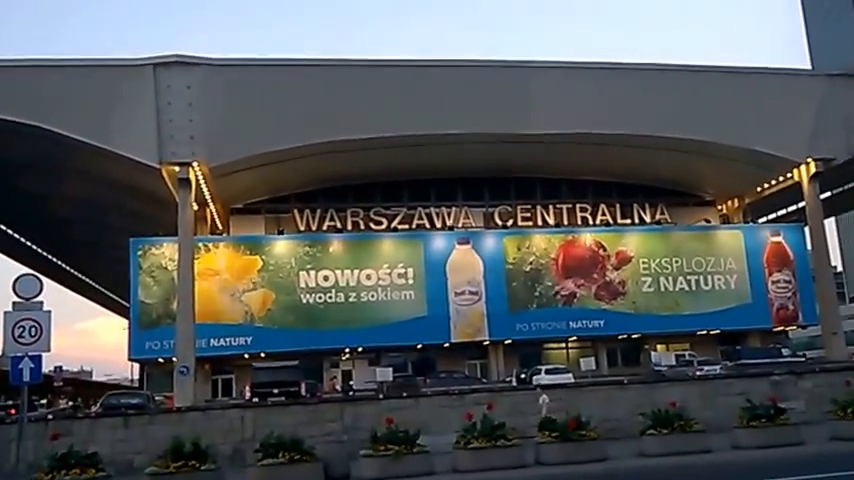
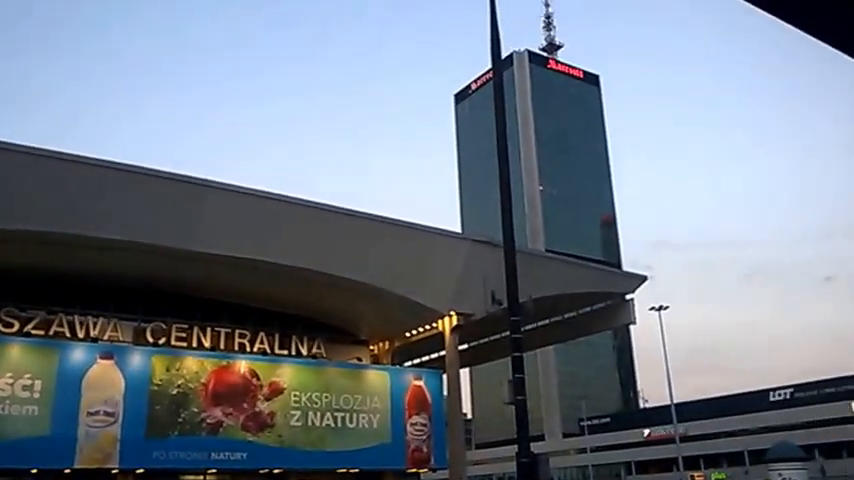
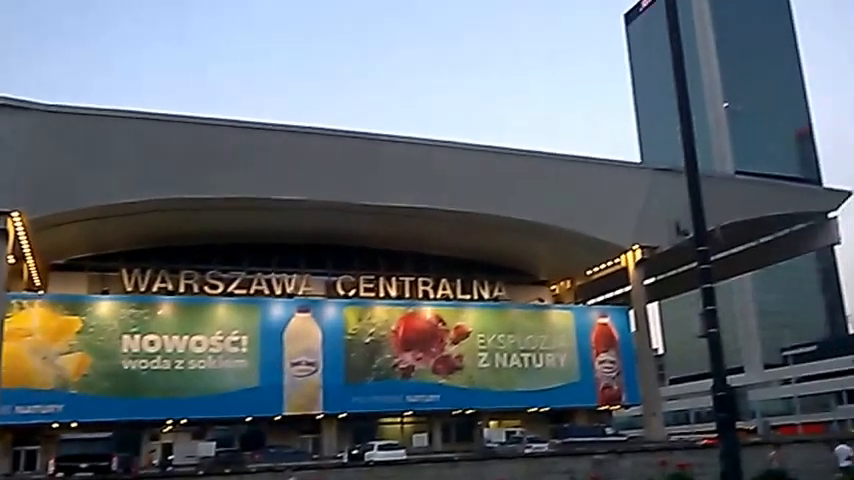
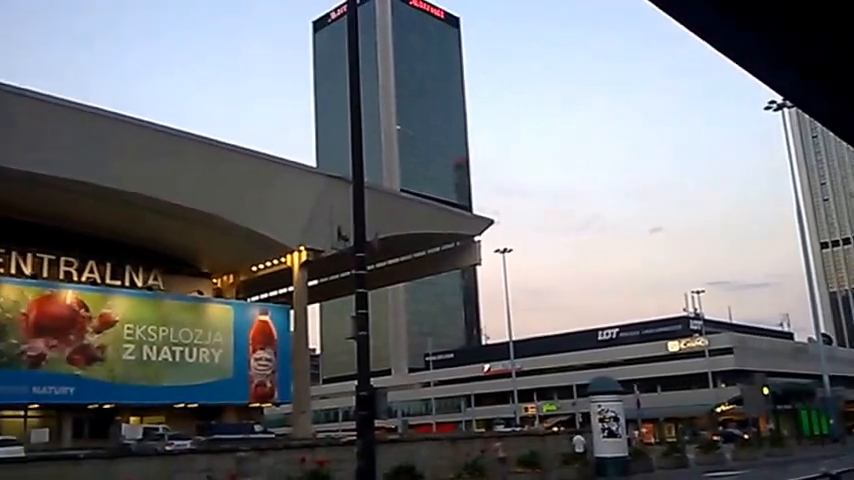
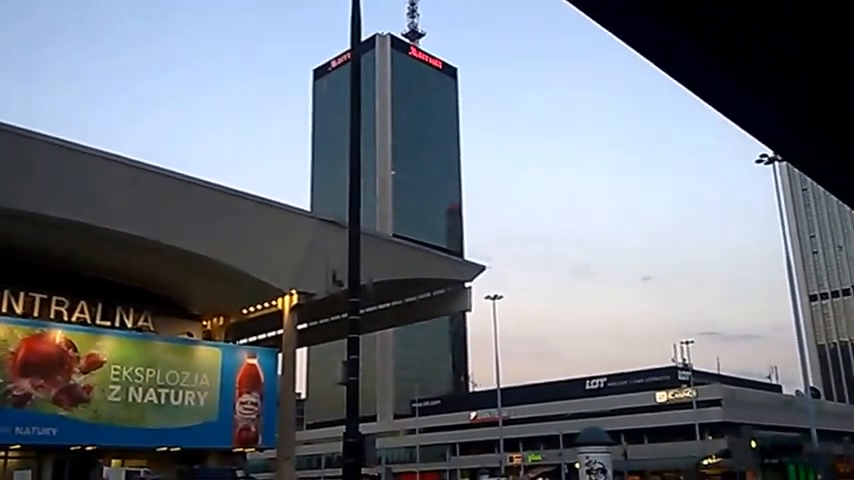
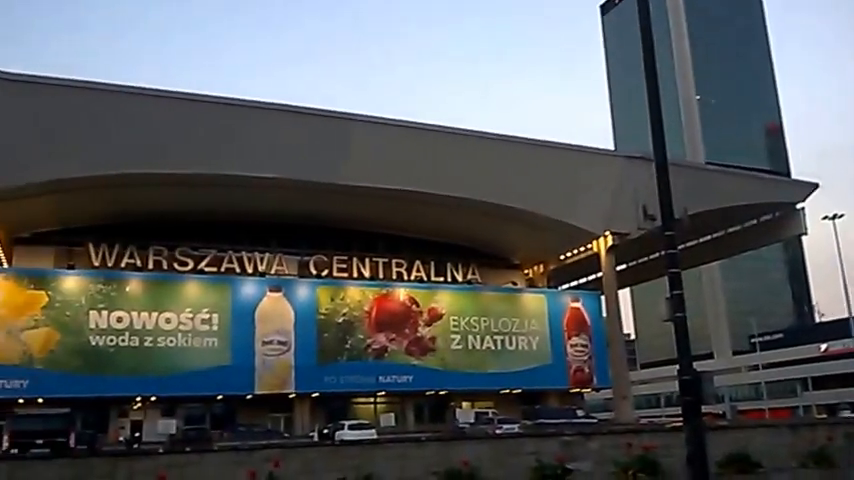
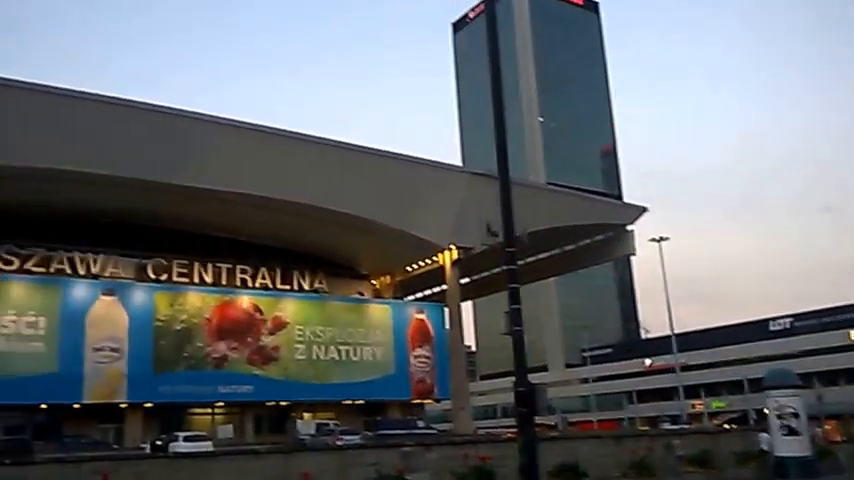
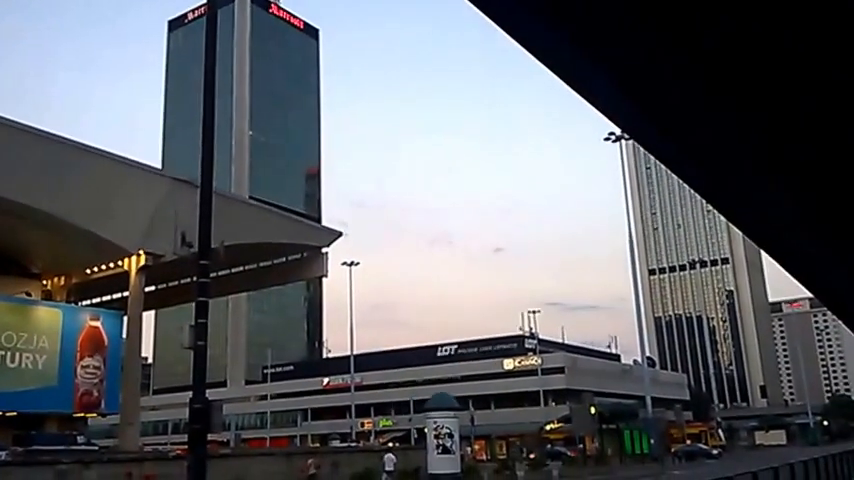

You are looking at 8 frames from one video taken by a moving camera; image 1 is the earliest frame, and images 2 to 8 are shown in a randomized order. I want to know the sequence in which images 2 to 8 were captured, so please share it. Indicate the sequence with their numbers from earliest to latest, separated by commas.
3, 2, 5, 8, 4, 7, 6
